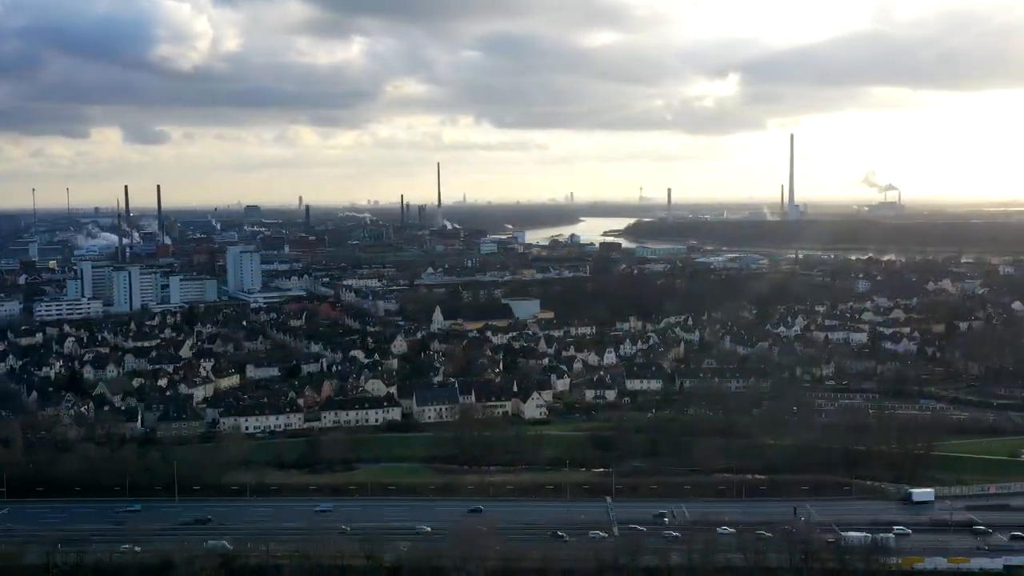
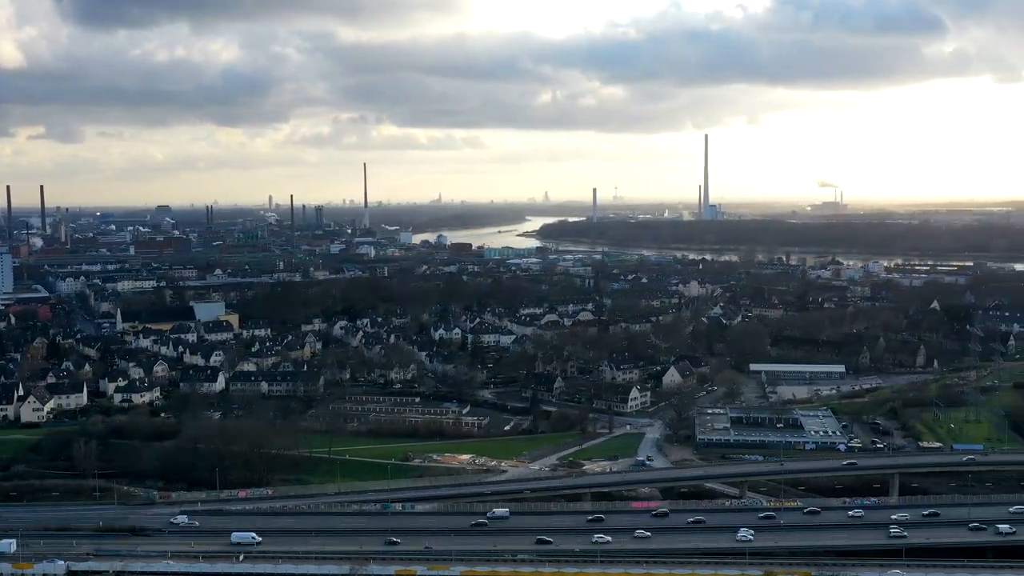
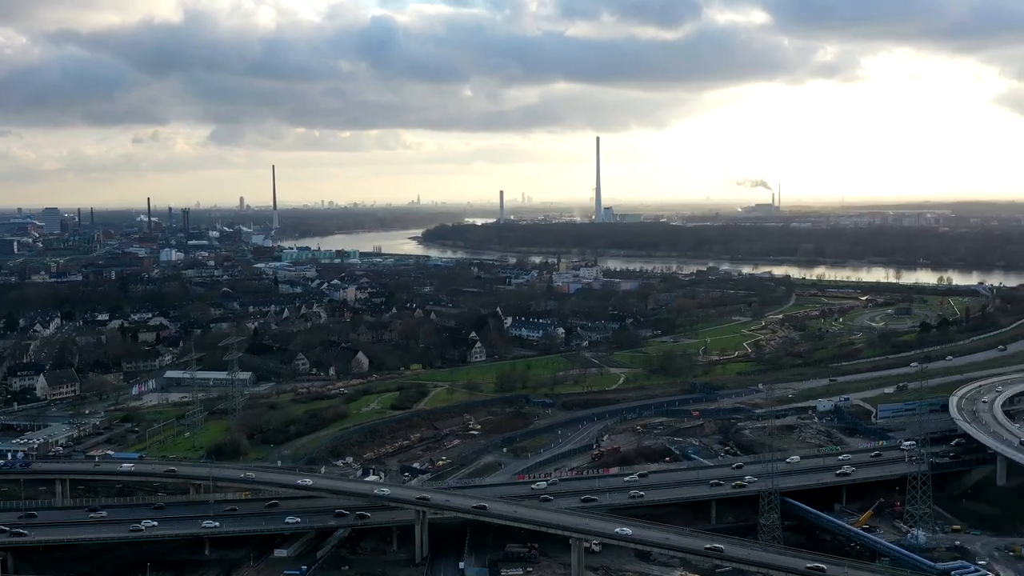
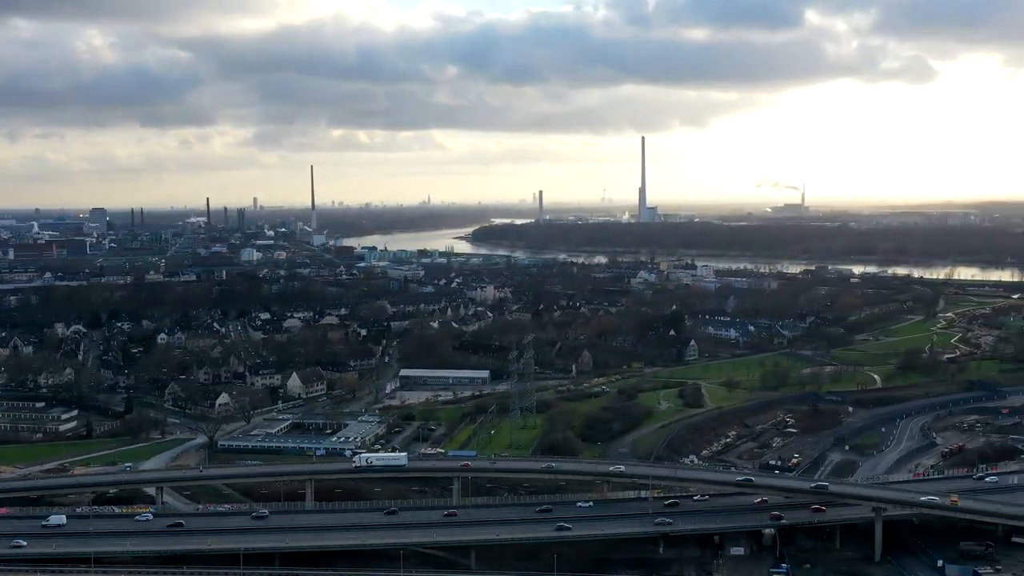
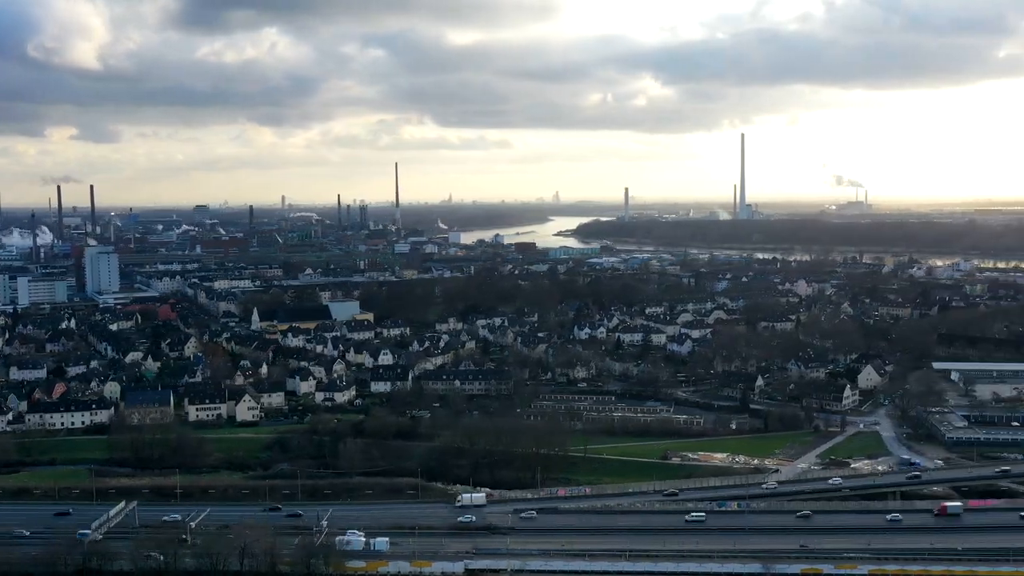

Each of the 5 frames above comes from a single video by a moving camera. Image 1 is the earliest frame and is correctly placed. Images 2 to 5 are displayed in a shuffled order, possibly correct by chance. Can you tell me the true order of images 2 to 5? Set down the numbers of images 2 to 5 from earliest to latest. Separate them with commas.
5, 2, 4, 3
